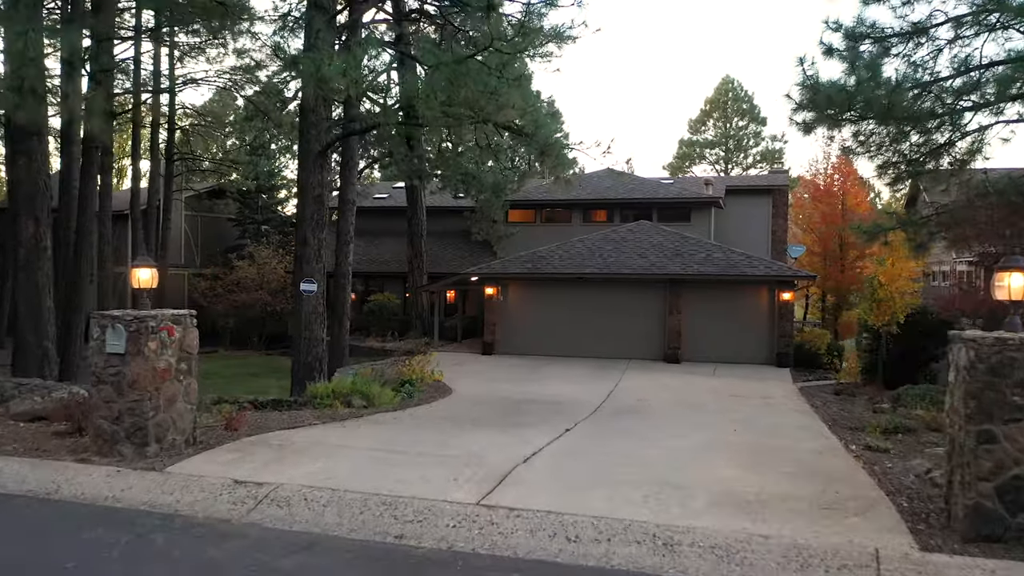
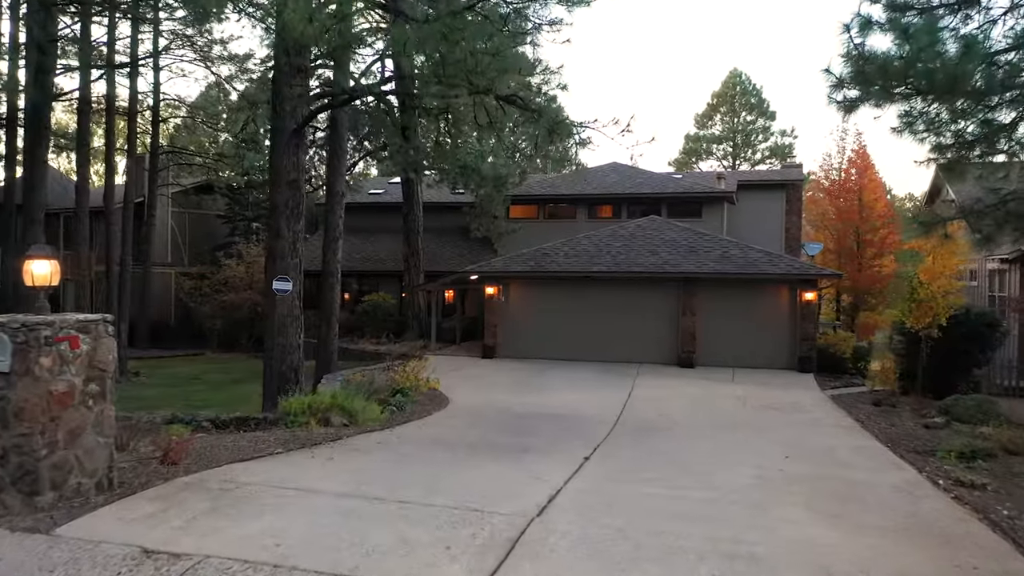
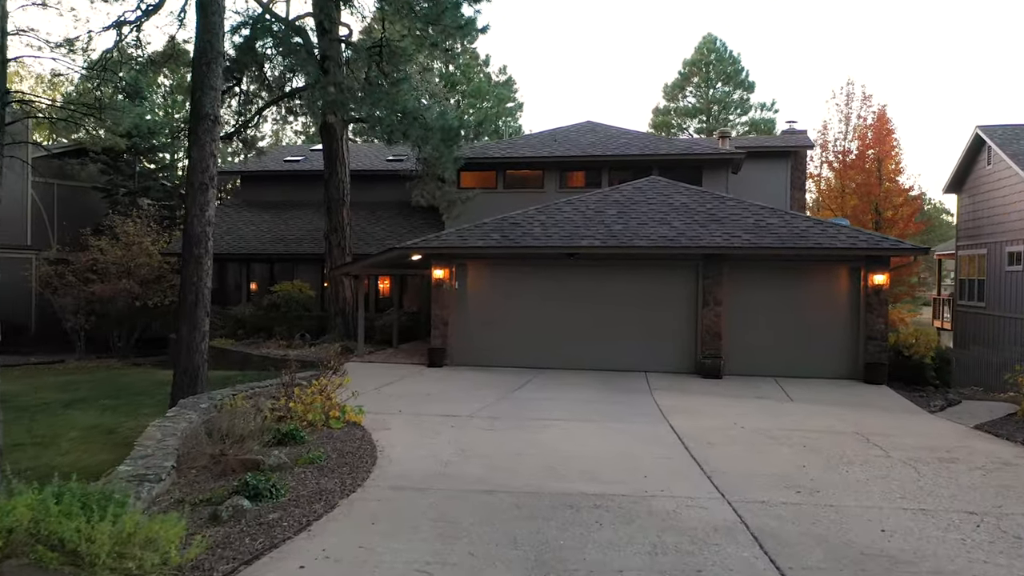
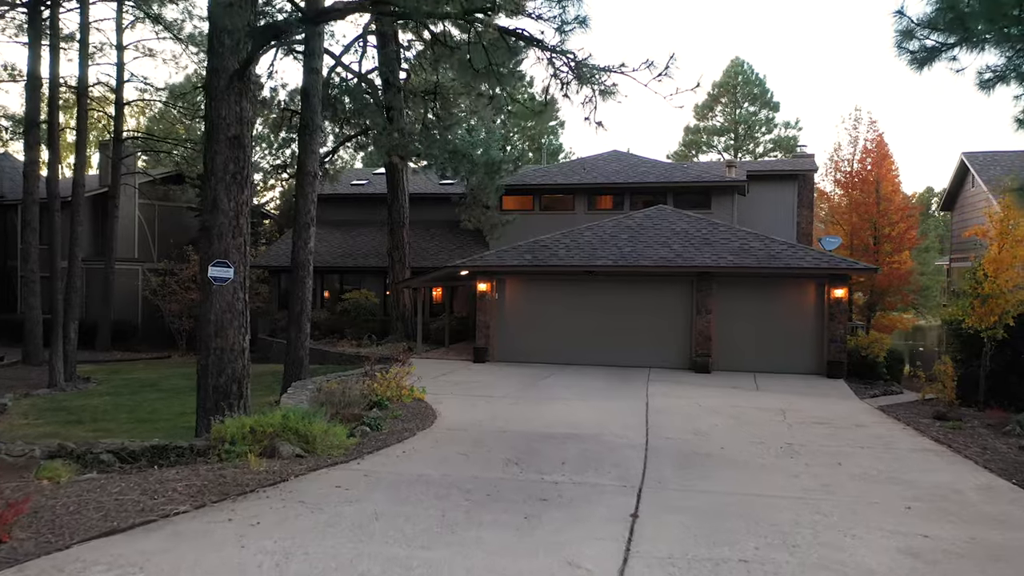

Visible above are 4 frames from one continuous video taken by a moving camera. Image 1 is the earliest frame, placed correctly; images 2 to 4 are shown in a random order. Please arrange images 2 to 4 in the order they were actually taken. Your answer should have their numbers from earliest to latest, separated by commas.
2, 4, 3
